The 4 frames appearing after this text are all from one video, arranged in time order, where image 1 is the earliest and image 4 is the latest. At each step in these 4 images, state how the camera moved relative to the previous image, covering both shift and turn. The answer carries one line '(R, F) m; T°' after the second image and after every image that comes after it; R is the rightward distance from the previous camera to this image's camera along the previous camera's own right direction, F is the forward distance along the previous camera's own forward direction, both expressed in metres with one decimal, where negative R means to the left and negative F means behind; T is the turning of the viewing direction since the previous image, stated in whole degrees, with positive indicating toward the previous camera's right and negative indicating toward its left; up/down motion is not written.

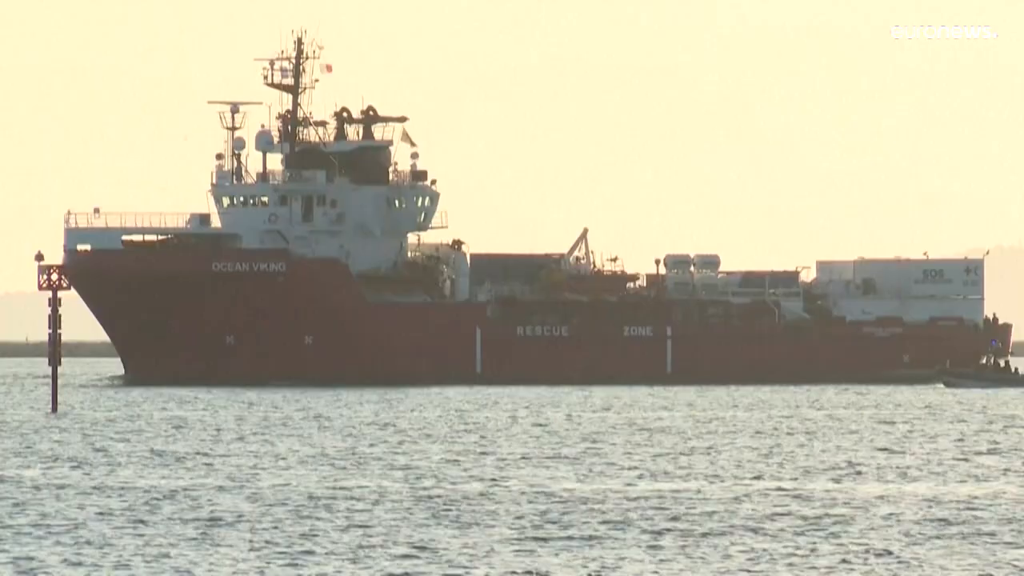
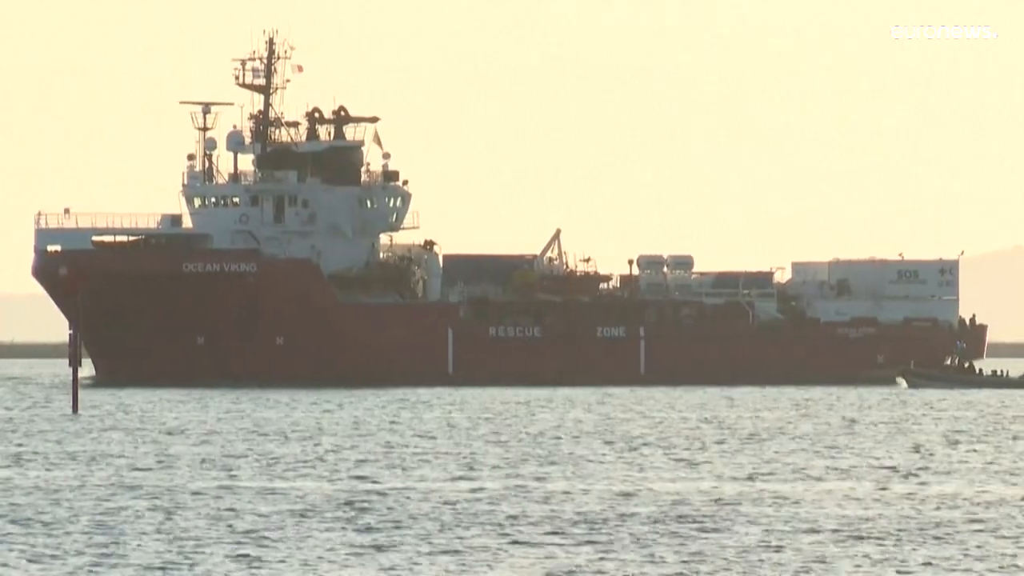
(+0.8, +0.6) m; 0°
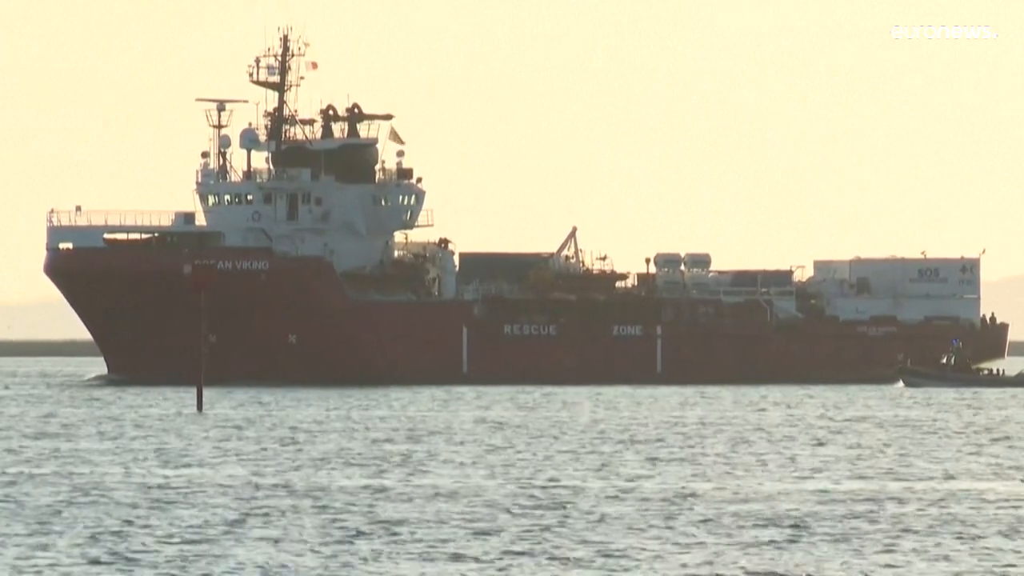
(-0.1, +0.8) m; 0°
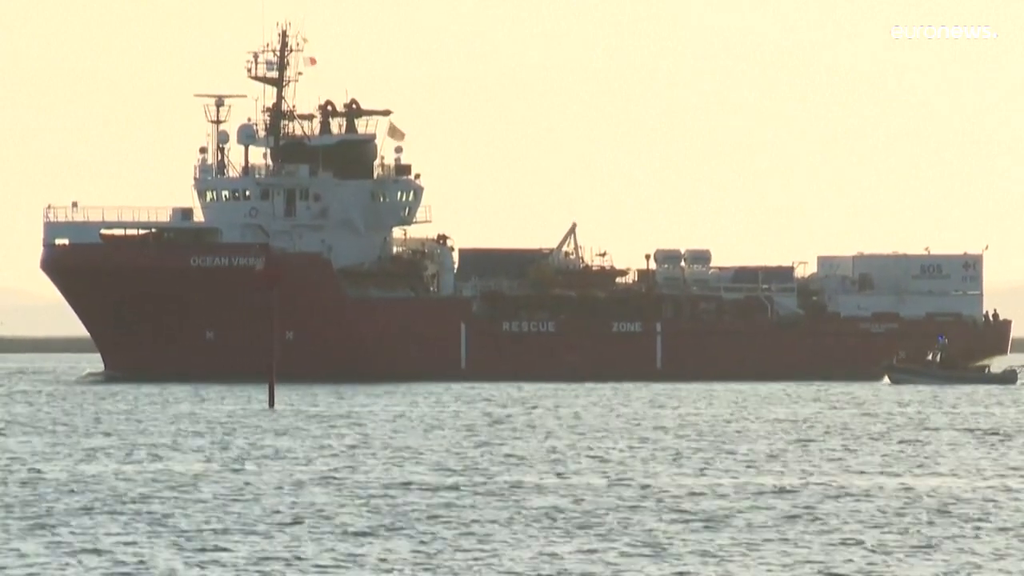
(0.0, +0.6) m; 0°
